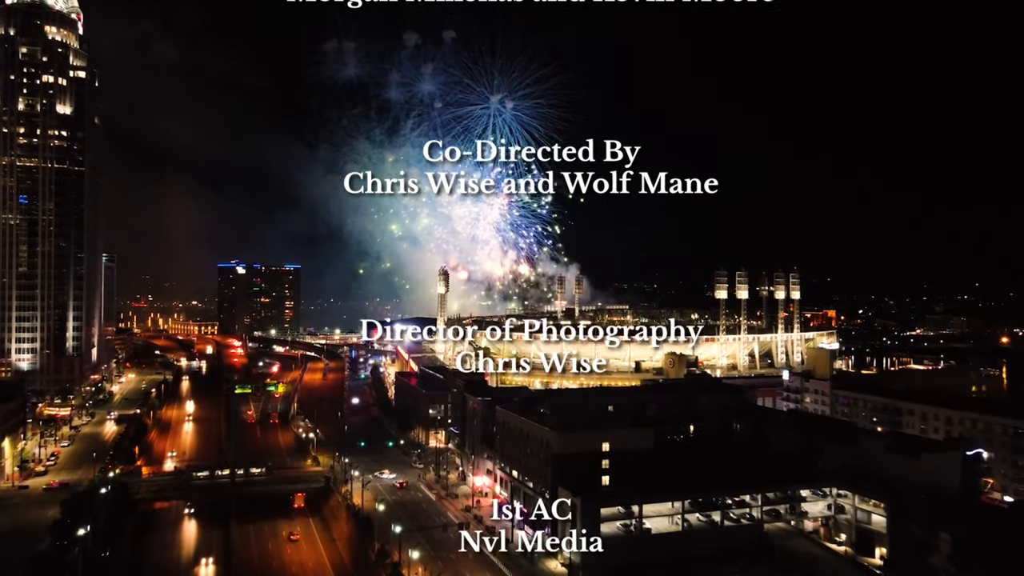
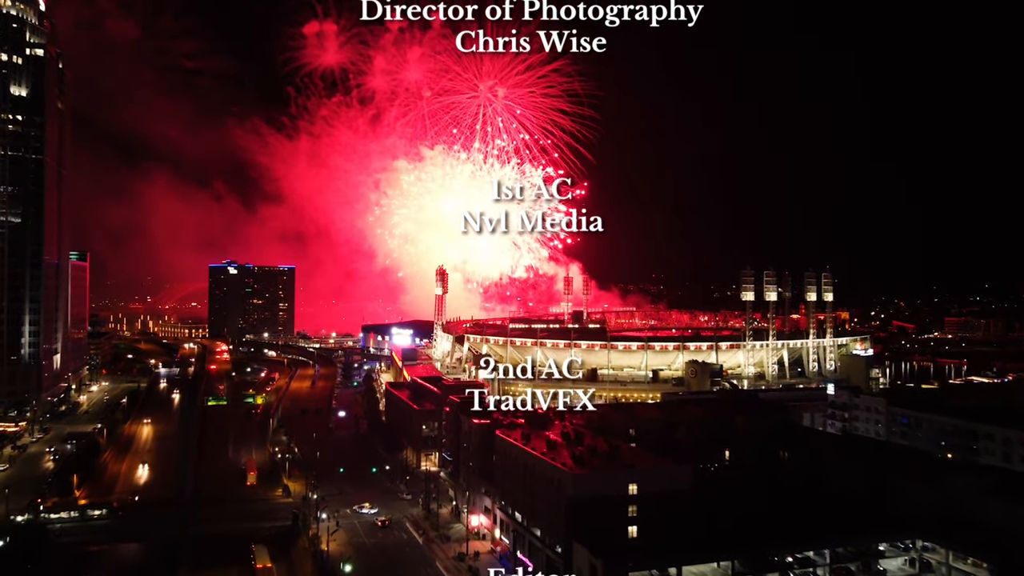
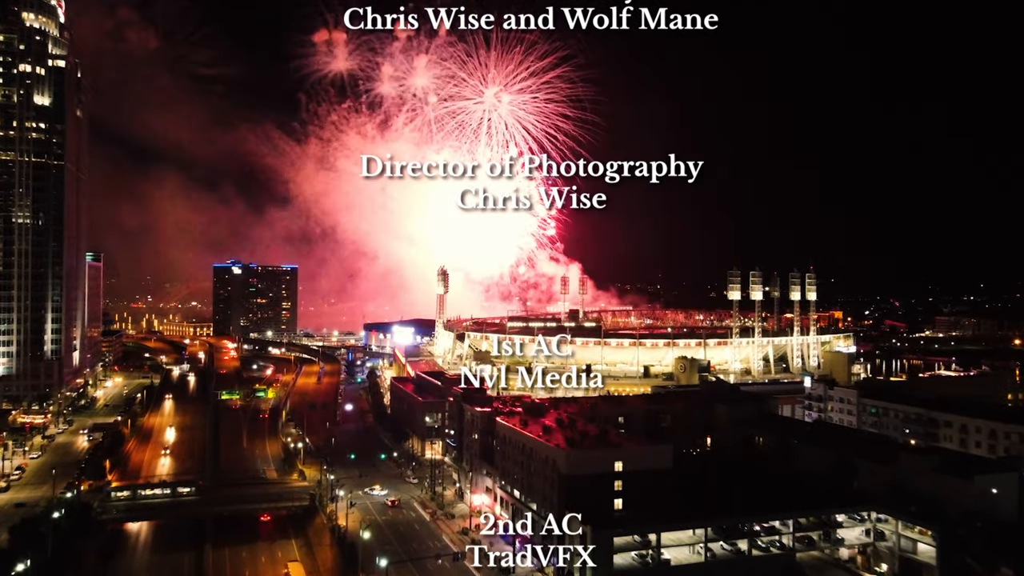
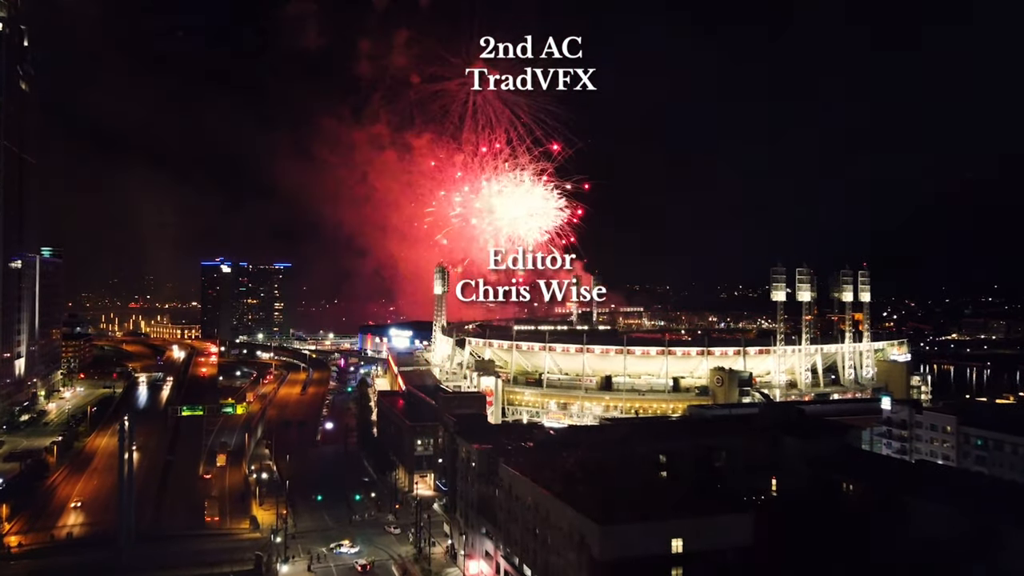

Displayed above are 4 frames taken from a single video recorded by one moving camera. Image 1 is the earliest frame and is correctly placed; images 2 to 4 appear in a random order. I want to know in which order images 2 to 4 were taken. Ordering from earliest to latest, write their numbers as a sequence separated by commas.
3, 2, 4
